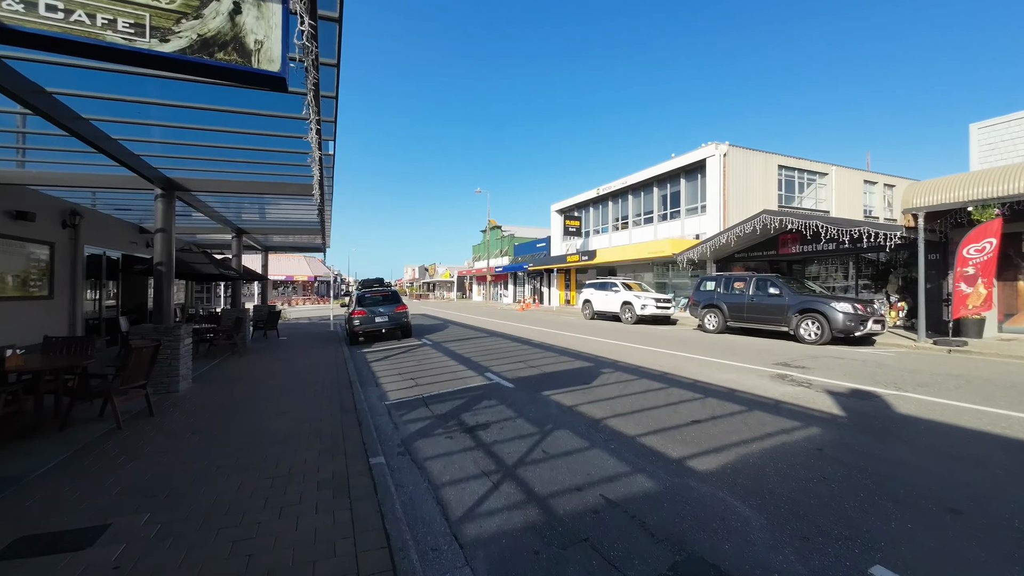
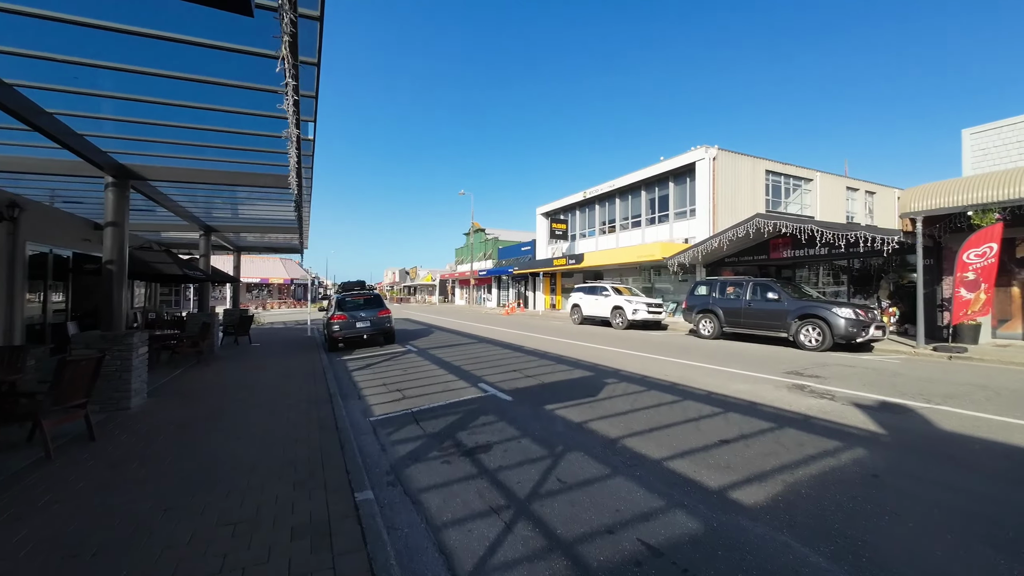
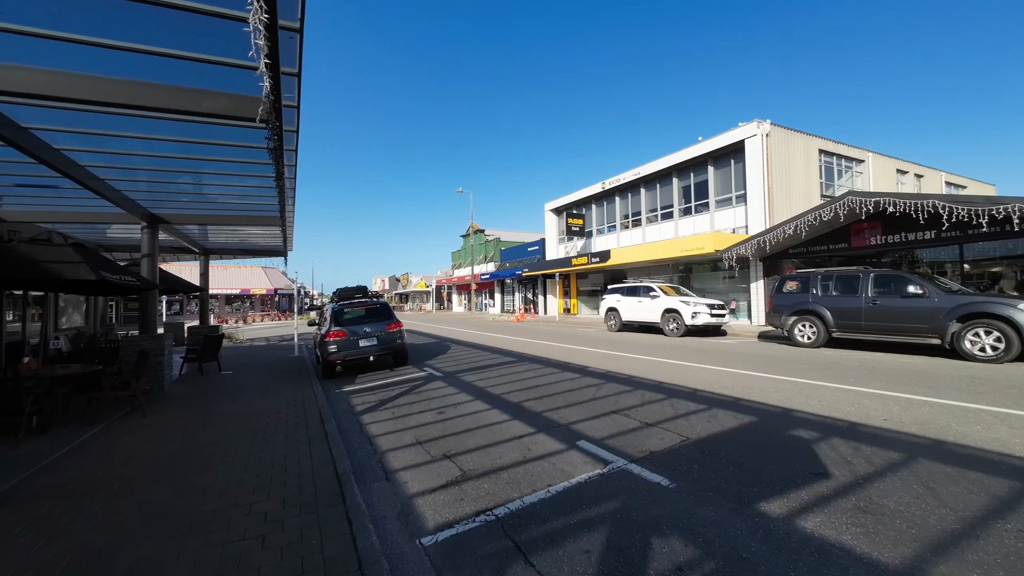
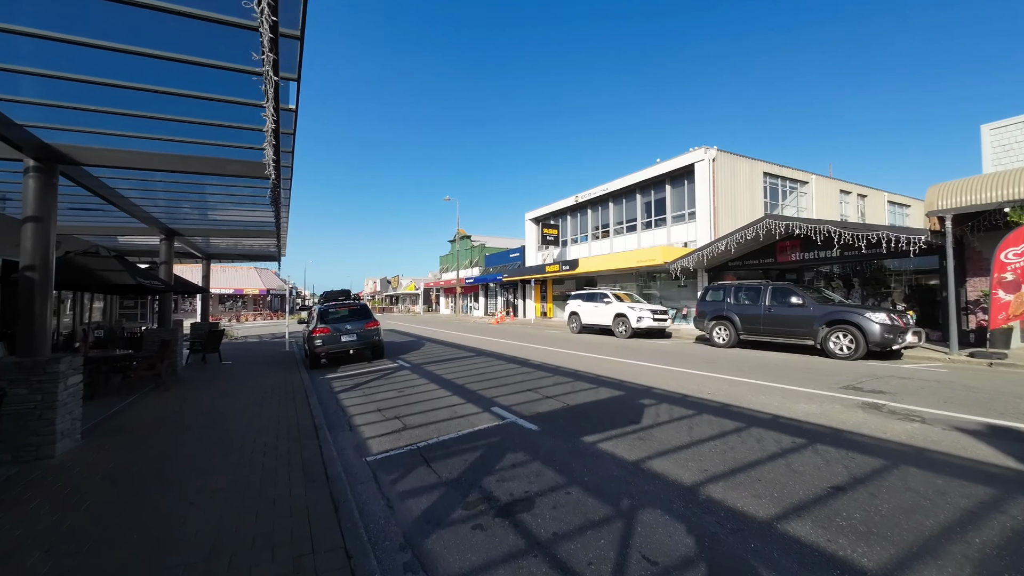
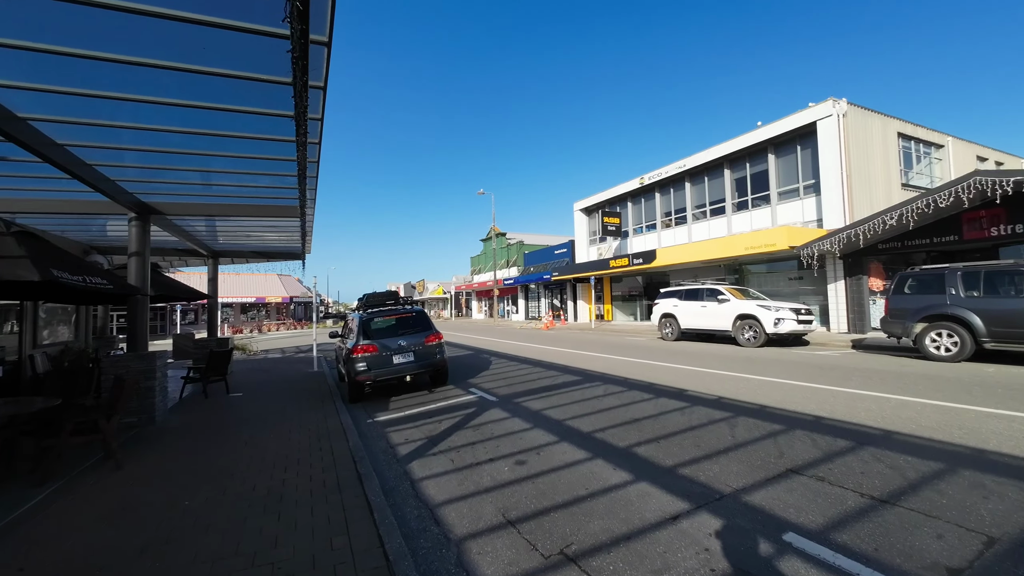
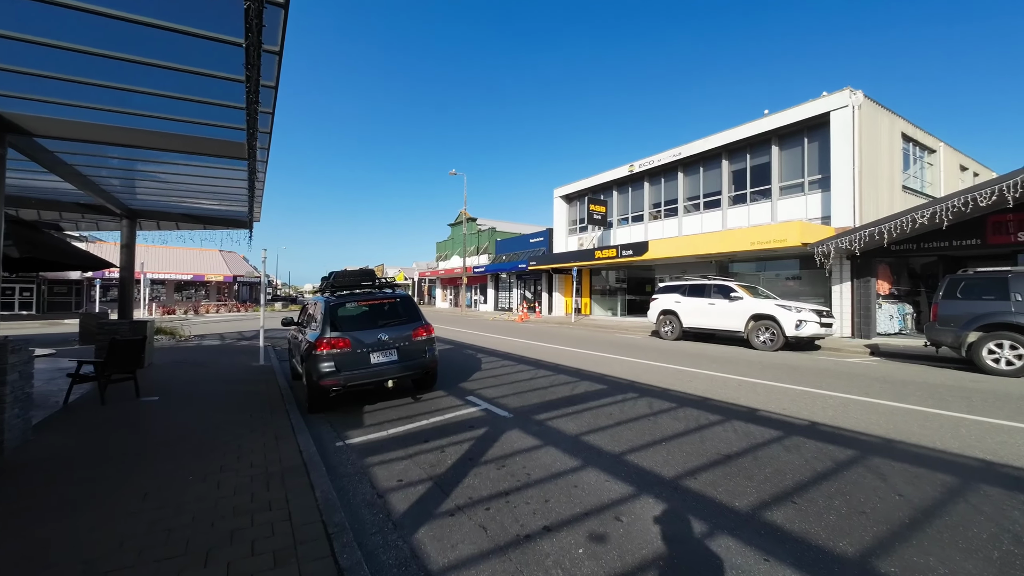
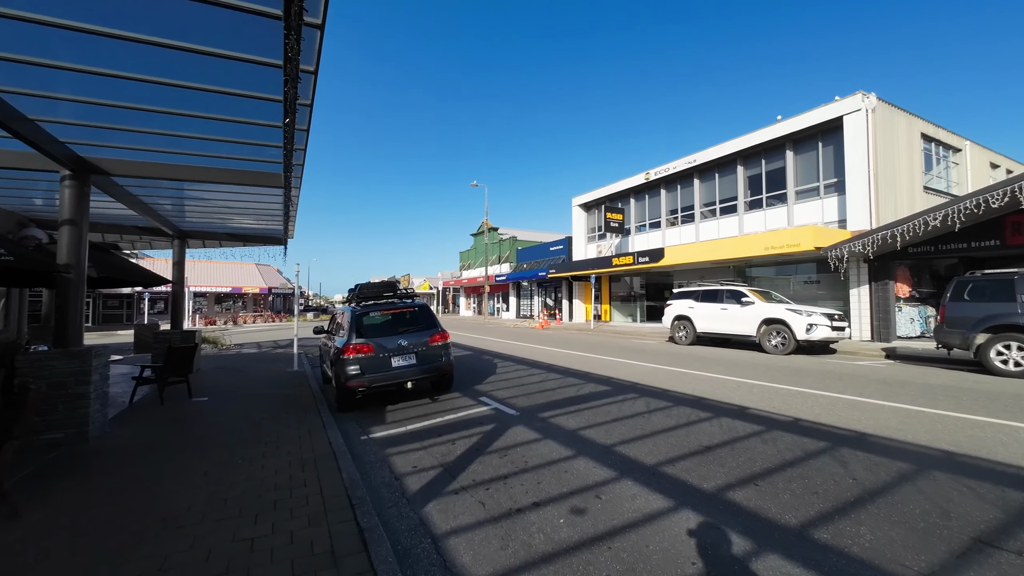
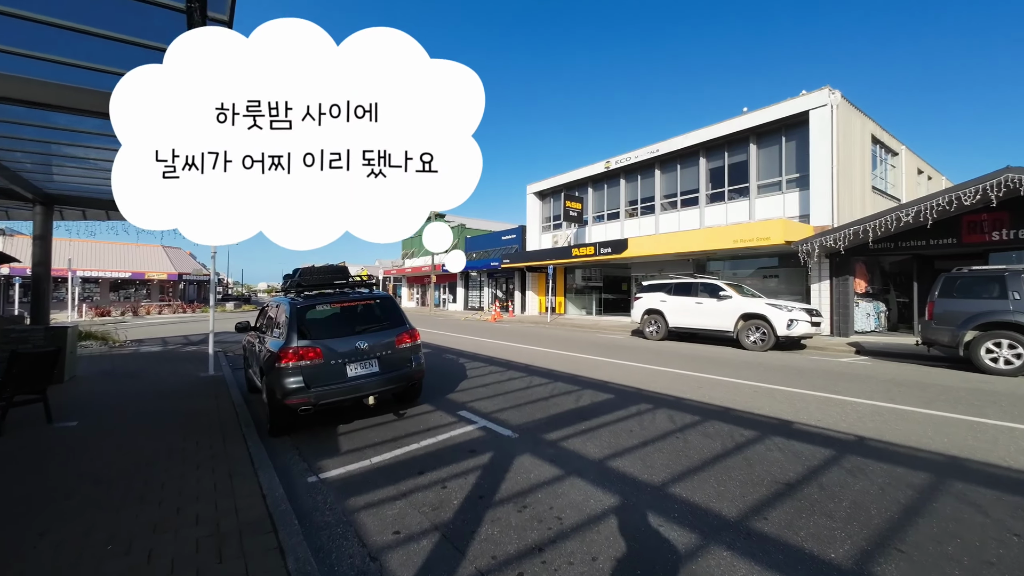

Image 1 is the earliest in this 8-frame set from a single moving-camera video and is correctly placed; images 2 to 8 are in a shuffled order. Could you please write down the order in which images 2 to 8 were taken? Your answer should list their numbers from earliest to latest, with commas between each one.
2, 4, 3, 5, 7, 6, 8
